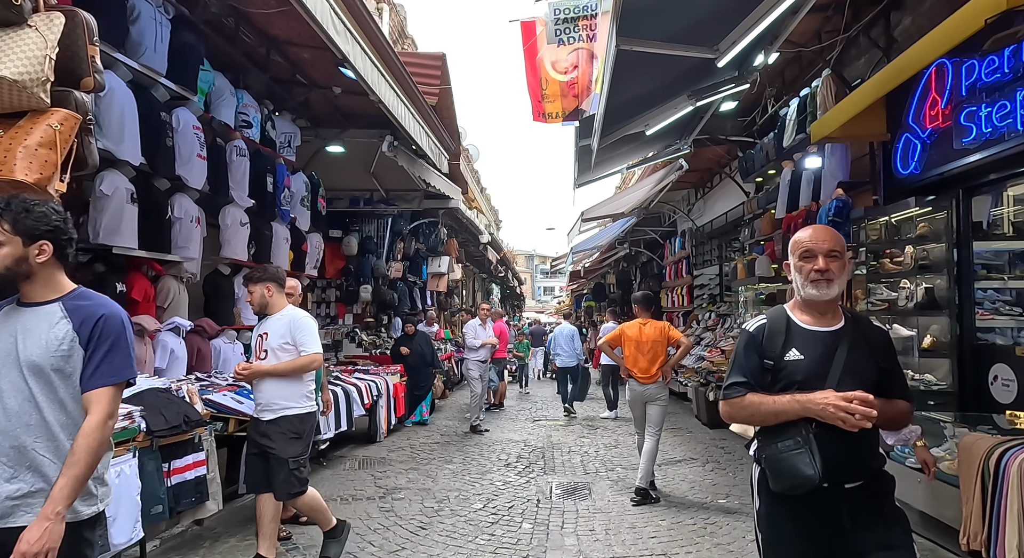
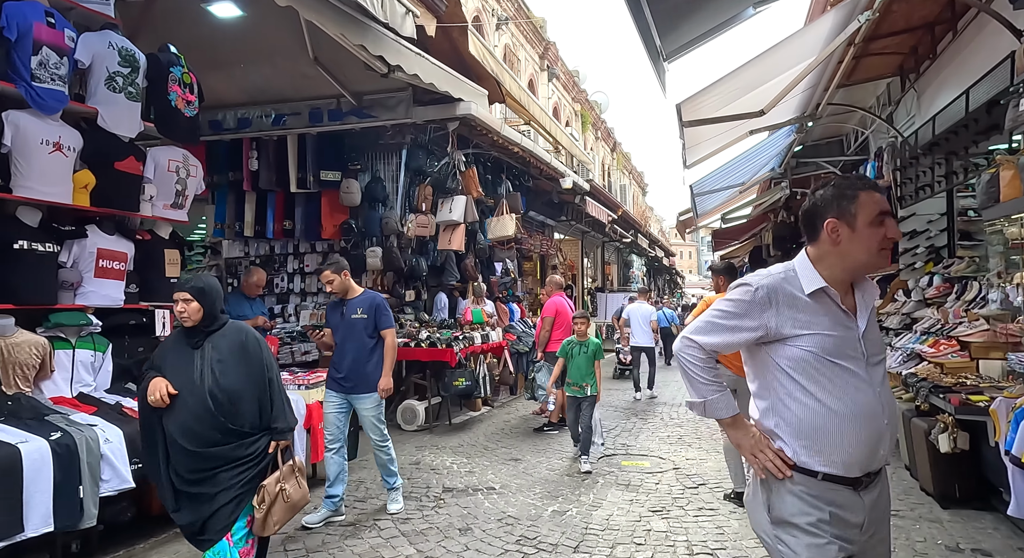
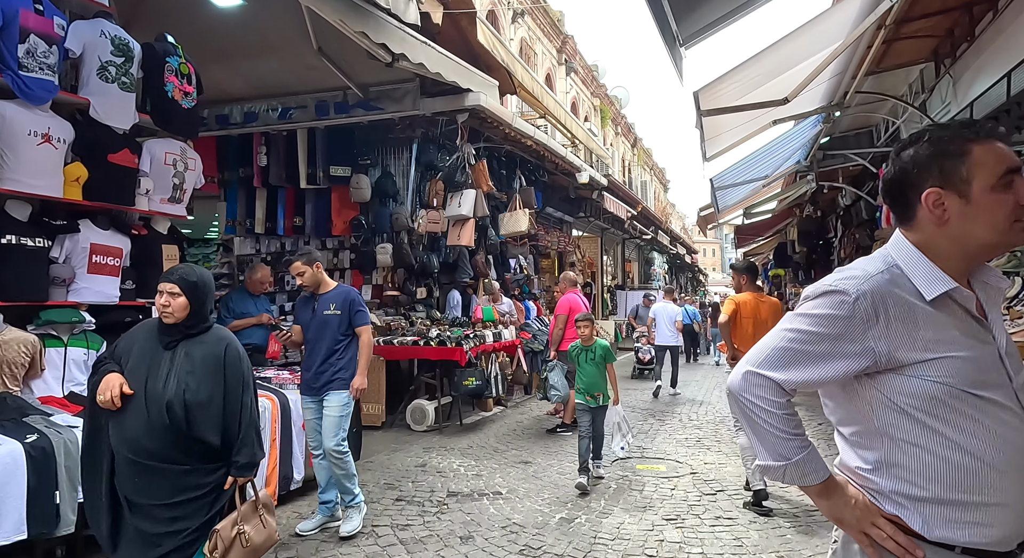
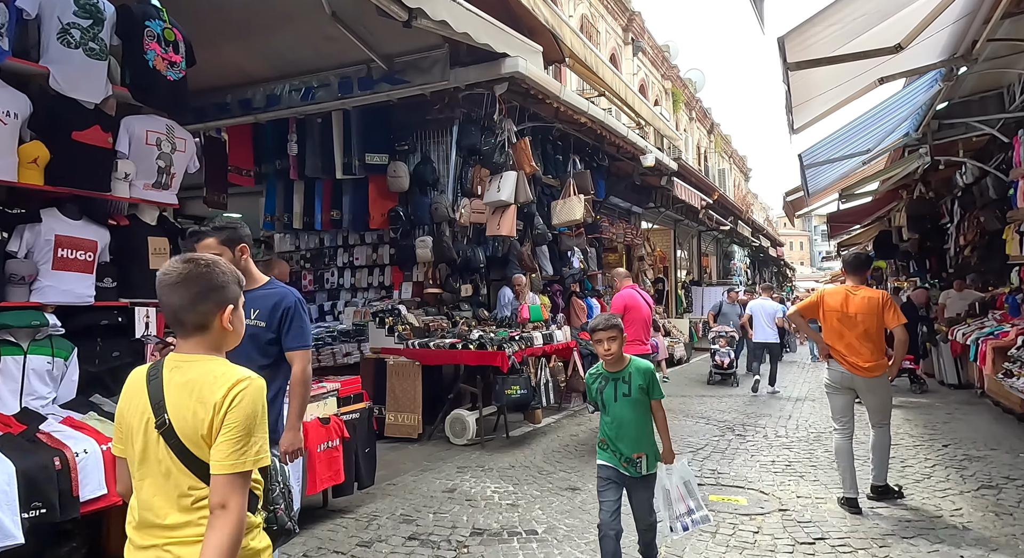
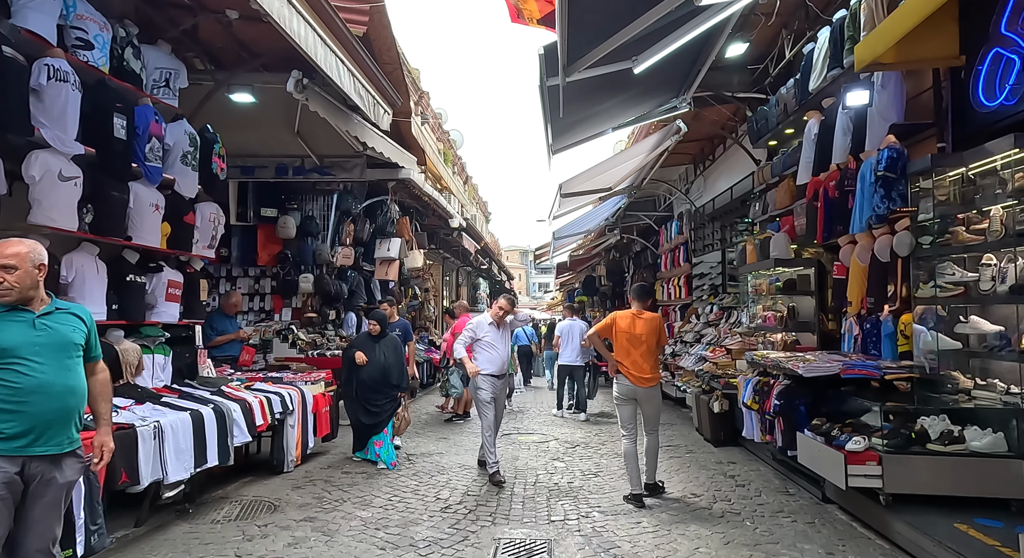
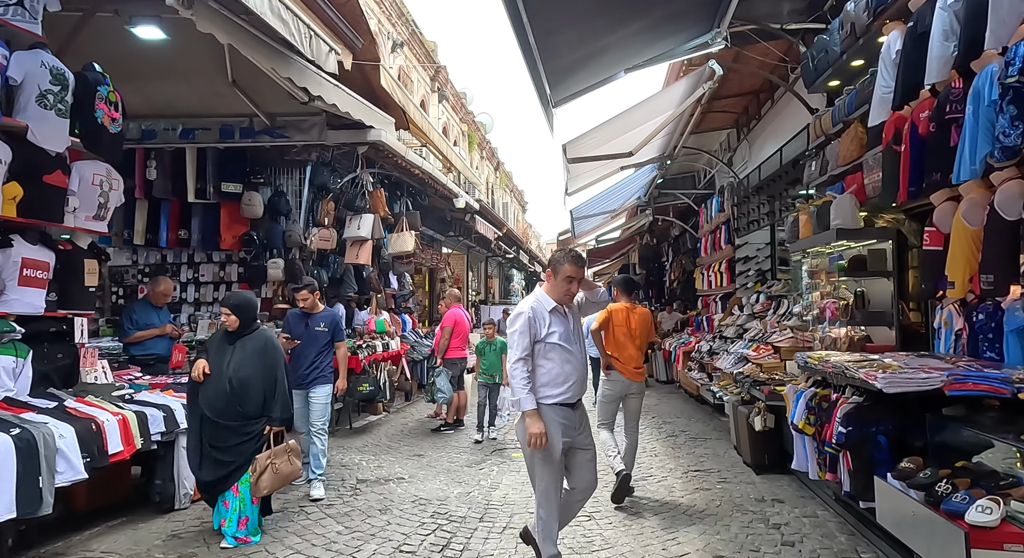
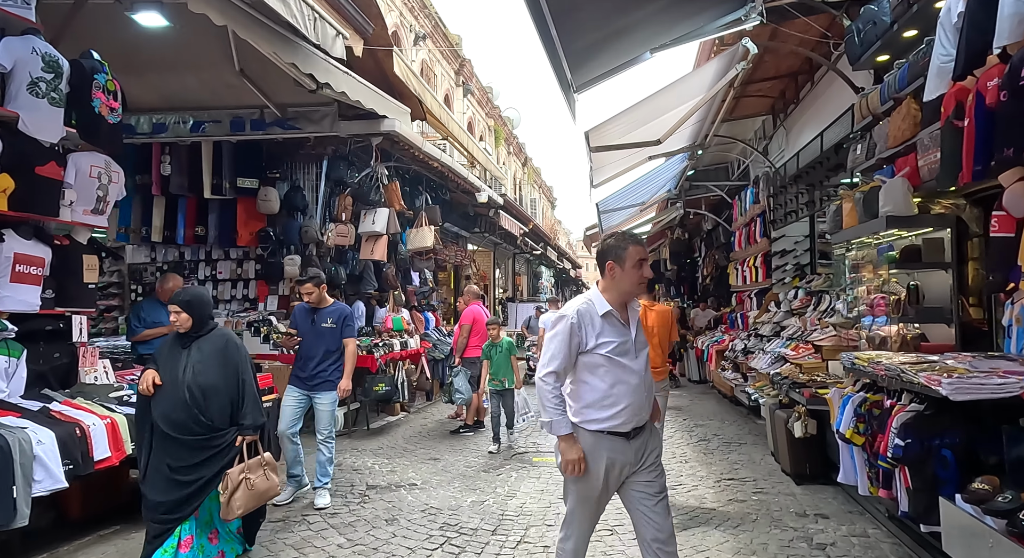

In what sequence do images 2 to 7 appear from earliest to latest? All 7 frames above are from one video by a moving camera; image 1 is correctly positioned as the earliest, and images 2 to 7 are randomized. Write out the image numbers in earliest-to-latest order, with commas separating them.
5, 6, 7, 2, 3, 4
